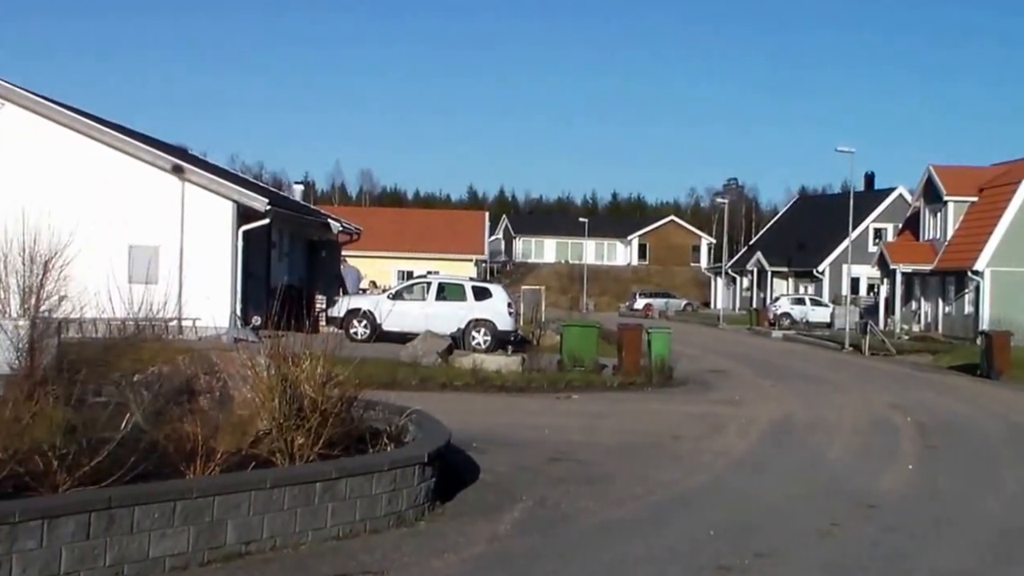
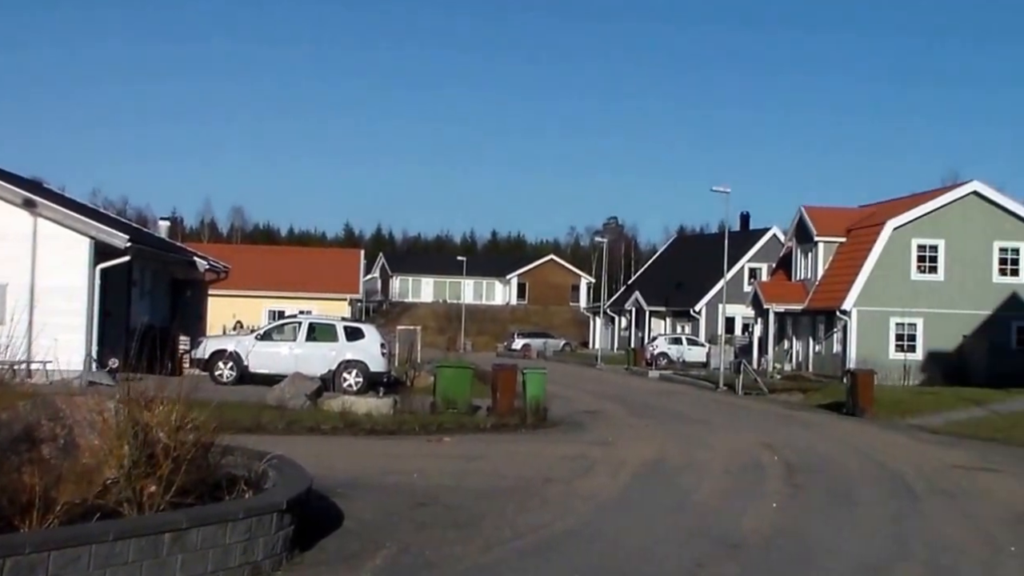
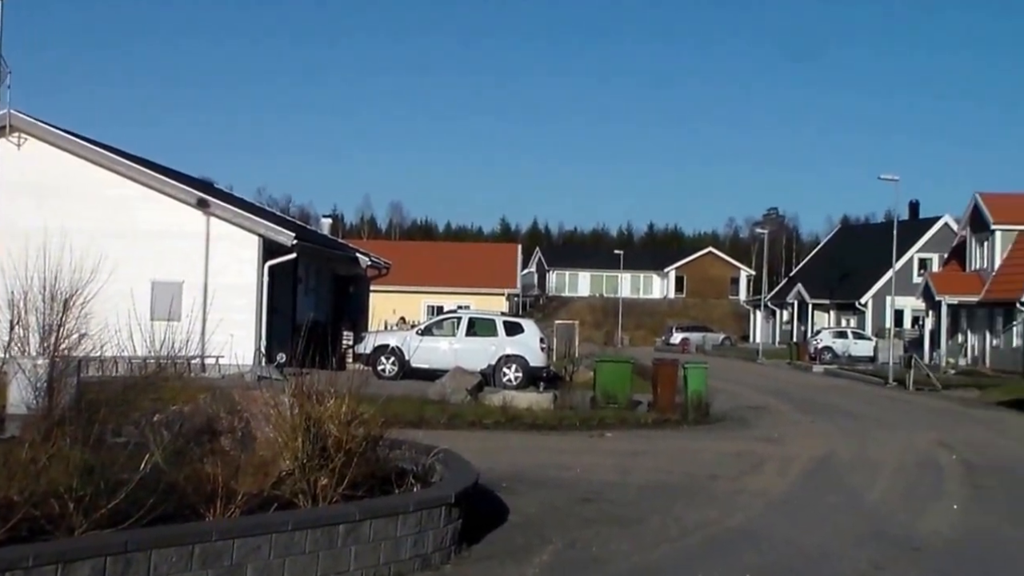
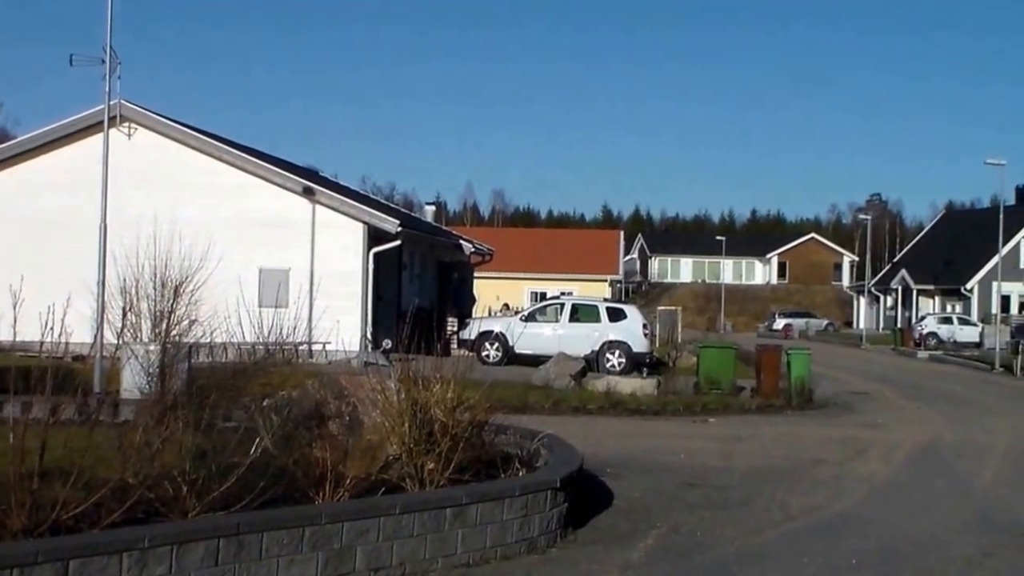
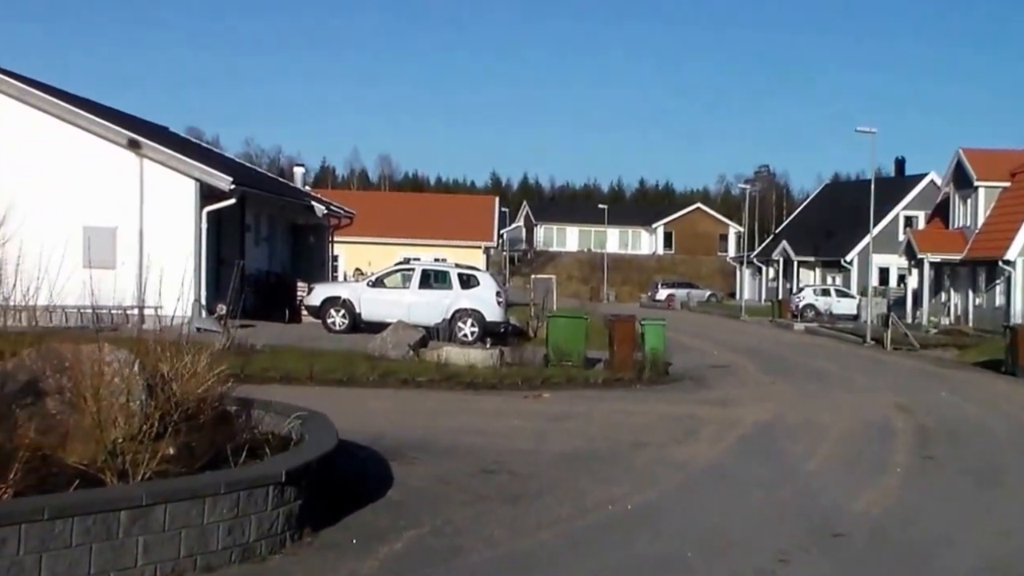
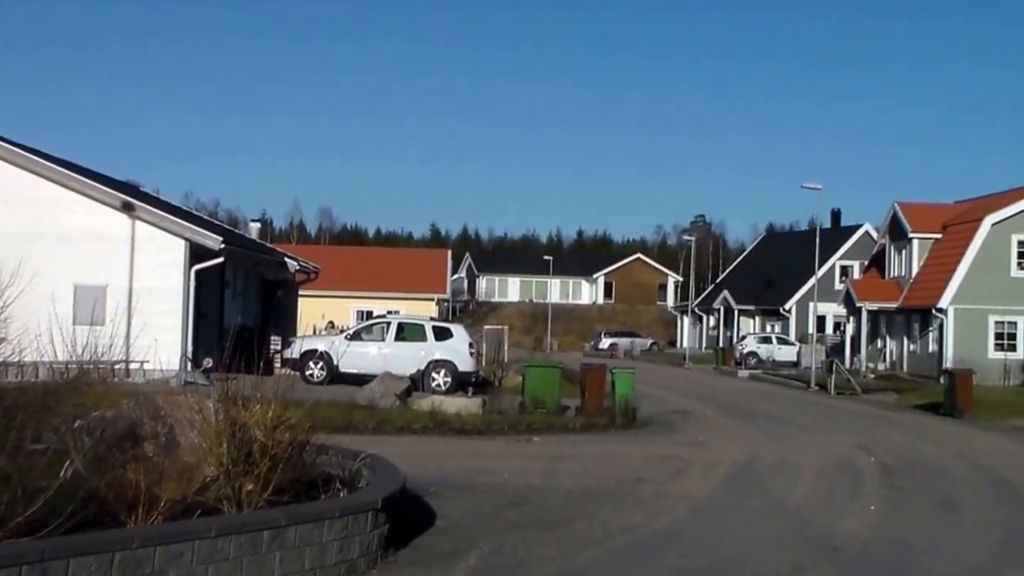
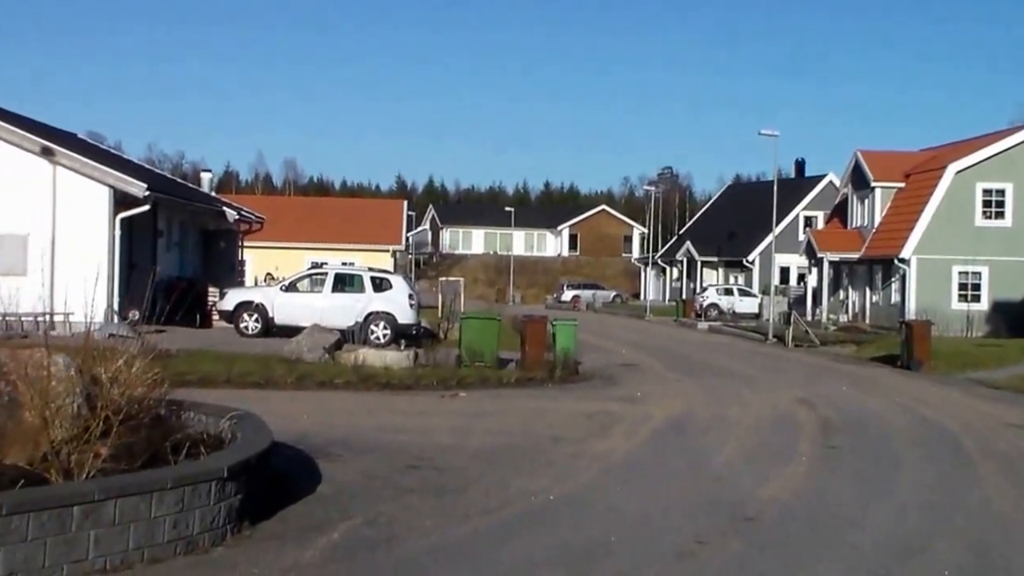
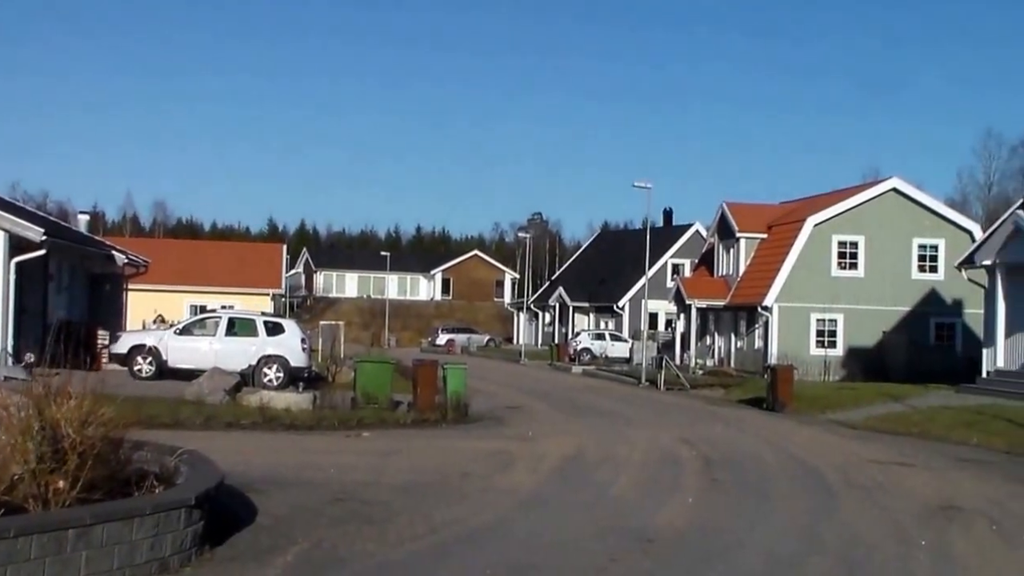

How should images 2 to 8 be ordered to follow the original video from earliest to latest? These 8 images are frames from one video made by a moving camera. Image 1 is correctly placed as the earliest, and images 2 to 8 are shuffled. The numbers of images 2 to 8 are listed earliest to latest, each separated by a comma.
4, 3, 6, 2, 8, 7, 5
